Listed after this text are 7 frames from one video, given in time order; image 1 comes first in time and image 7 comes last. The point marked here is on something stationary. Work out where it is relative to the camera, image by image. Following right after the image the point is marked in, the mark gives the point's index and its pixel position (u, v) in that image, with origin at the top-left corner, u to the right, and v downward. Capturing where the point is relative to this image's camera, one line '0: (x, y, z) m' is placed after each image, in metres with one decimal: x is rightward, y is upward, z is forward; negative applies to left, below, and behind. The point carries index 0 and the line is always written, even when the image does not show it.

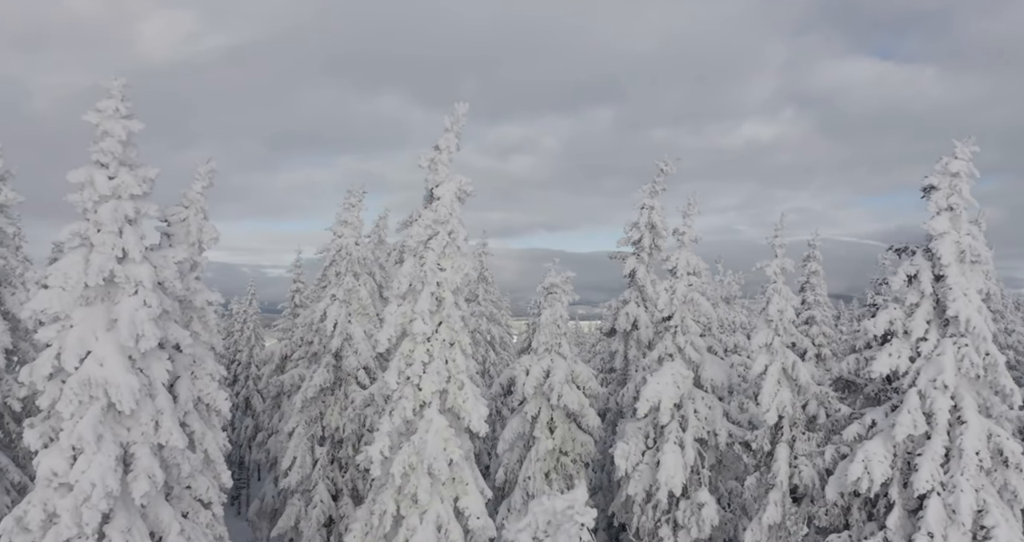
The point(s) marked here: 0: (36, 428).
0: (-9.4, -3.2, +14.2) m
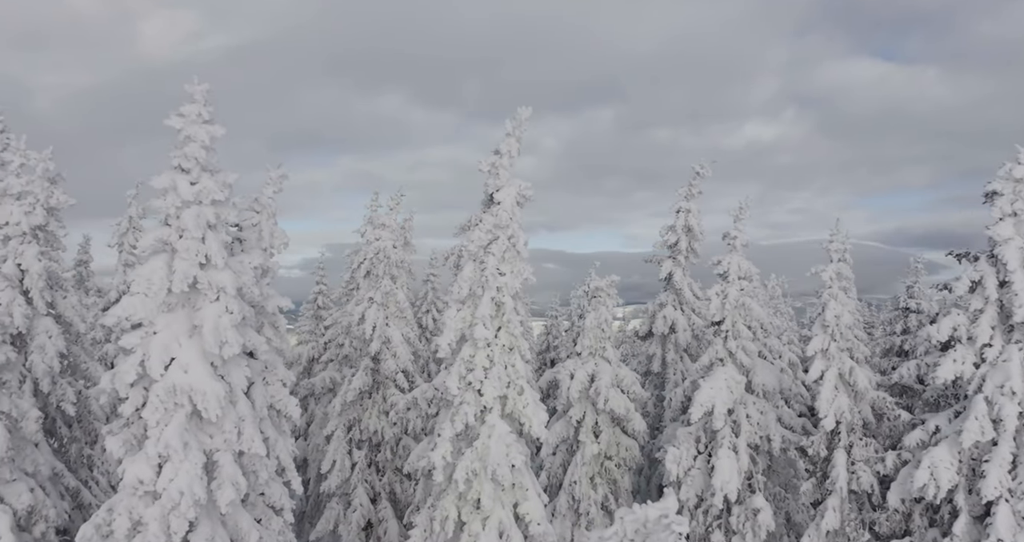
0: (-7.7, -3.3, +14.1) m
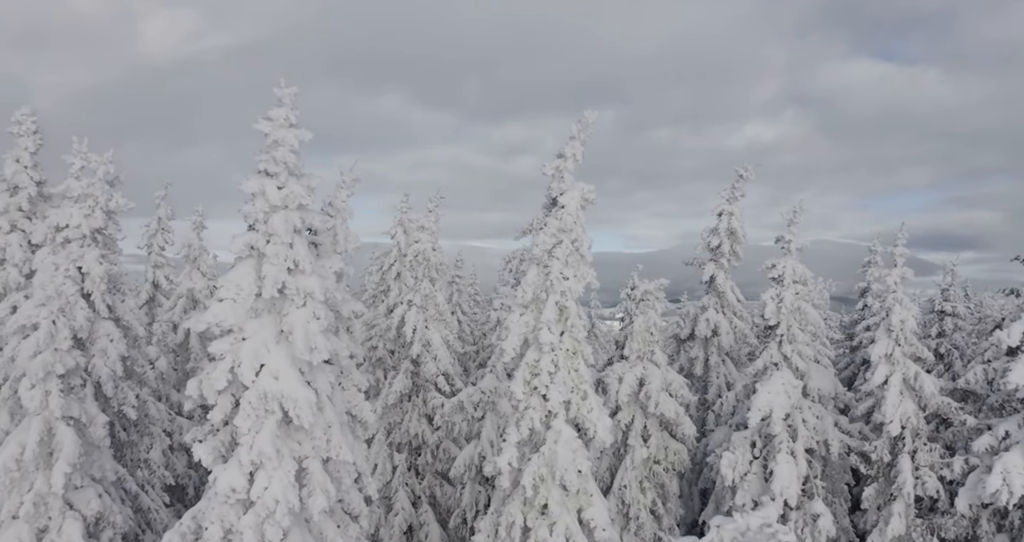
0: (-5.9, -3.4, +13.9) m
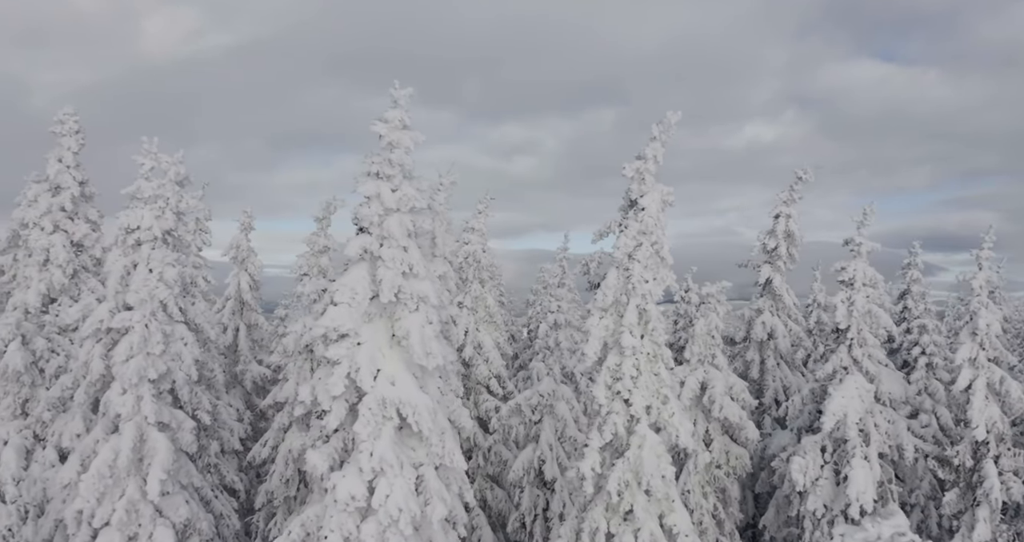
0: (-3.6, -3.5, +13.7) m
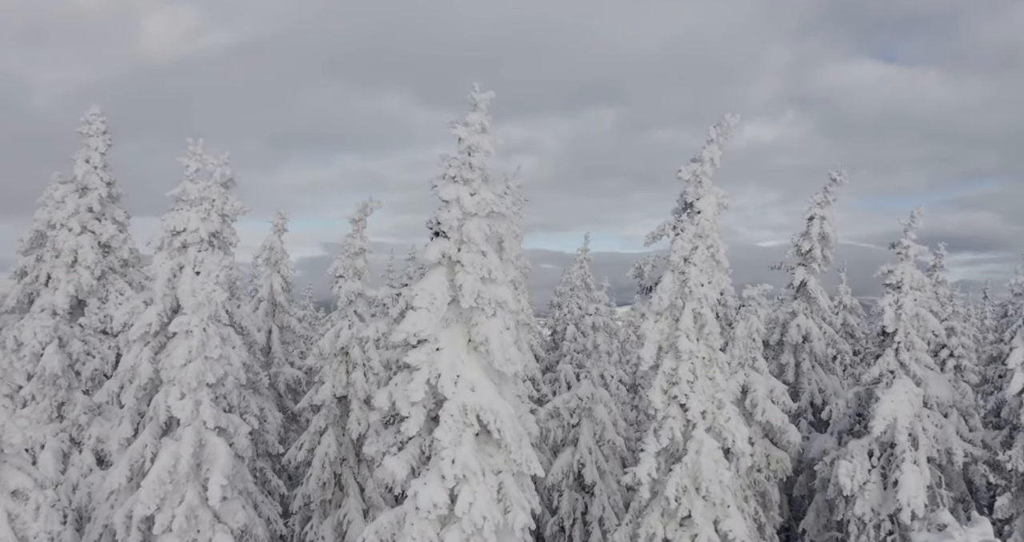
0: (-2.1, -3.6, +13.5) m
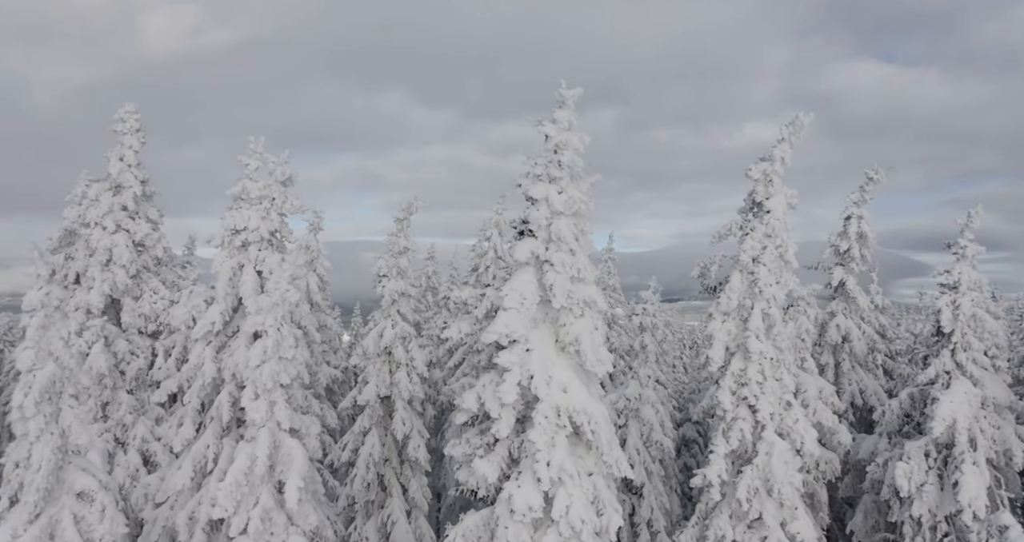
0: (-0.3, -3.5, +13.3) m
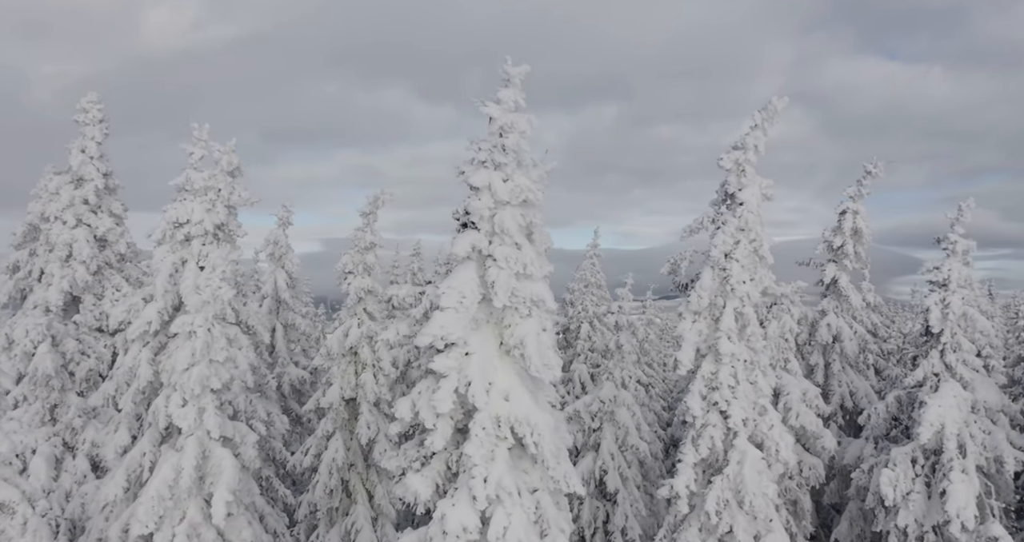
0: (-1.4, -3.5, +12.1) m
